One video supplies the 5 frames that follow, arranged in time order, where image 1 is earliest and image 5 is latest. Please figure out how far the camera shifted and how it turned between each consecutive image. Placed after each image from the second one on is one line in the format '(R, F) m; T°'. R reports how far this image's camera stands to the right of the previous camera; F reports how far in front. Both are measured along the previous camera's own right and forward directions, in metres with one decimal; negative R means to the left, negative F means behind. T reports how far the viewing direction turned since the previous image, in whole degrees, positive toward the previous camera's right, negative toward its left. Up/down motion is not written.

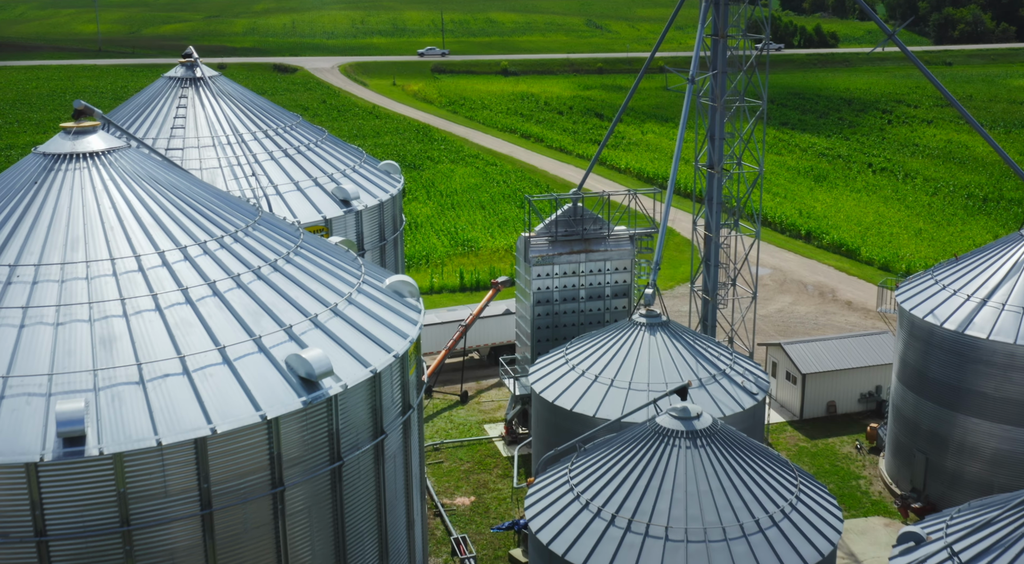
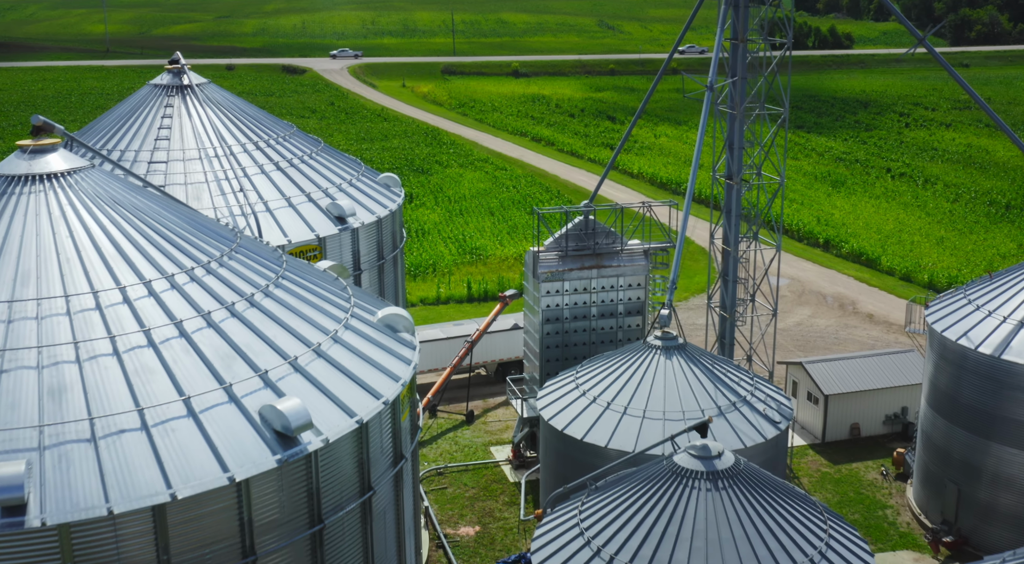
(+0.1, +1.7) m; -1°
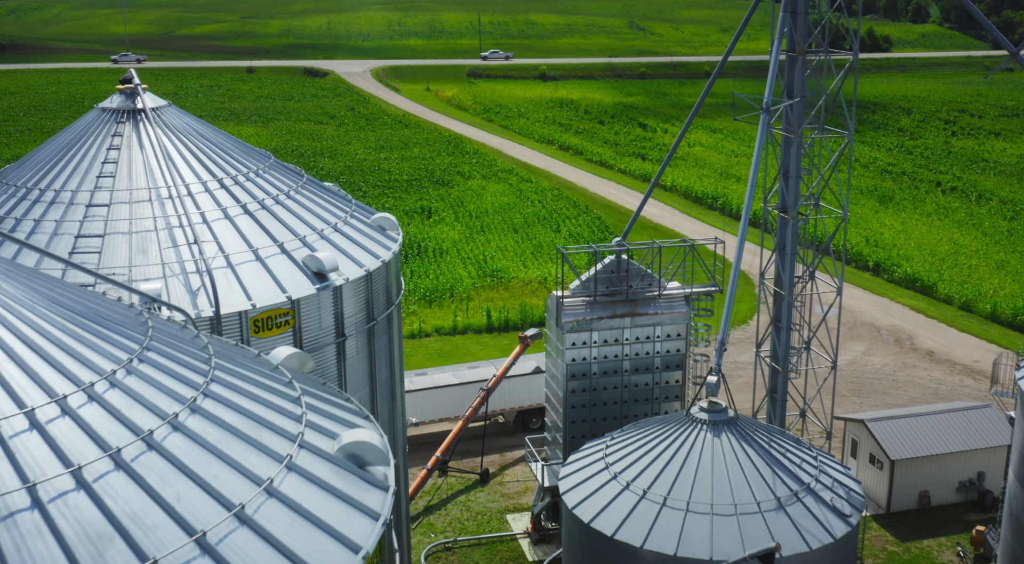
(+0.2, +4.3) m; -2°
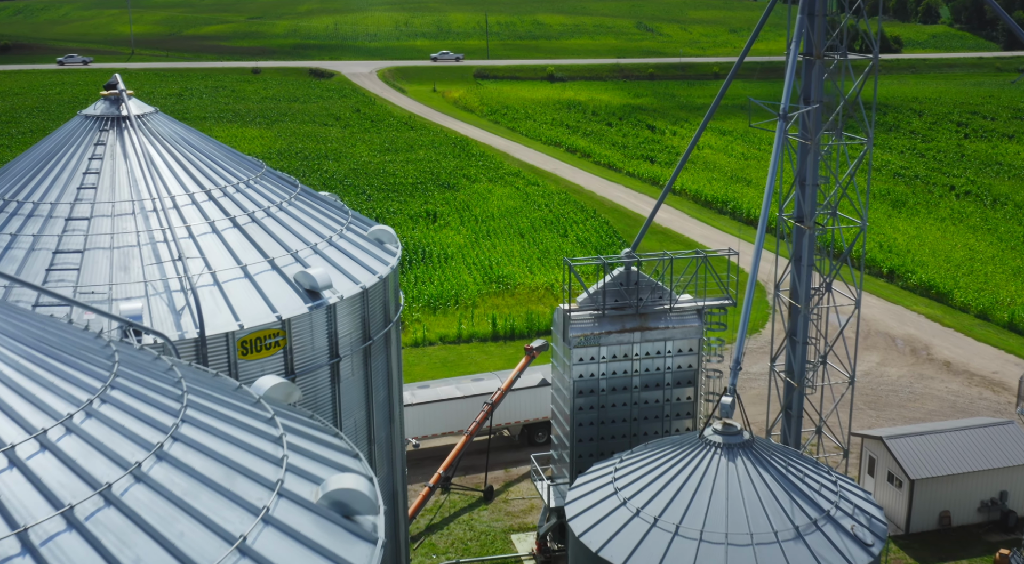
(+0.1, +1.1) m; 0°
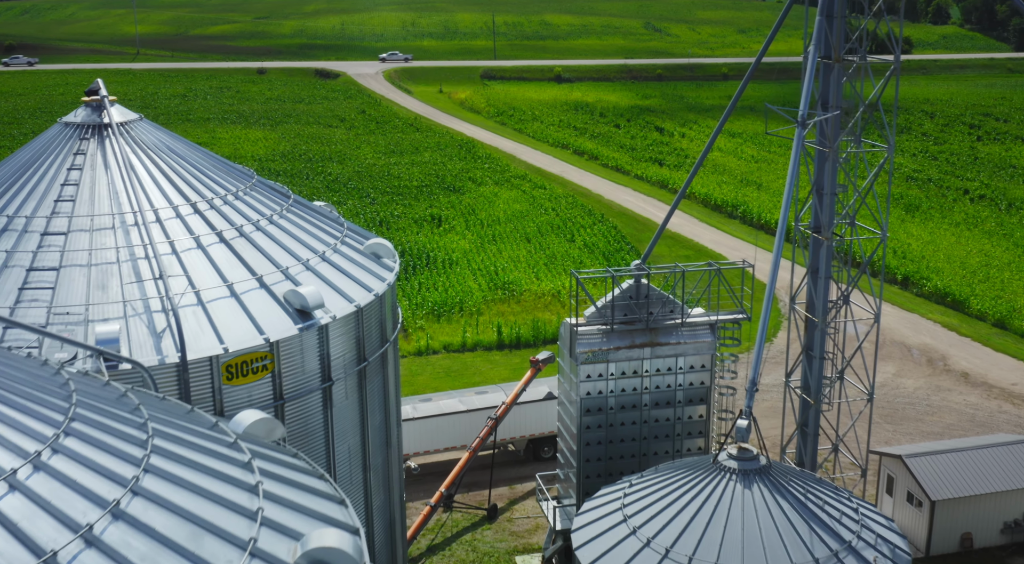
(+0.1, +1.1) m; 0°
